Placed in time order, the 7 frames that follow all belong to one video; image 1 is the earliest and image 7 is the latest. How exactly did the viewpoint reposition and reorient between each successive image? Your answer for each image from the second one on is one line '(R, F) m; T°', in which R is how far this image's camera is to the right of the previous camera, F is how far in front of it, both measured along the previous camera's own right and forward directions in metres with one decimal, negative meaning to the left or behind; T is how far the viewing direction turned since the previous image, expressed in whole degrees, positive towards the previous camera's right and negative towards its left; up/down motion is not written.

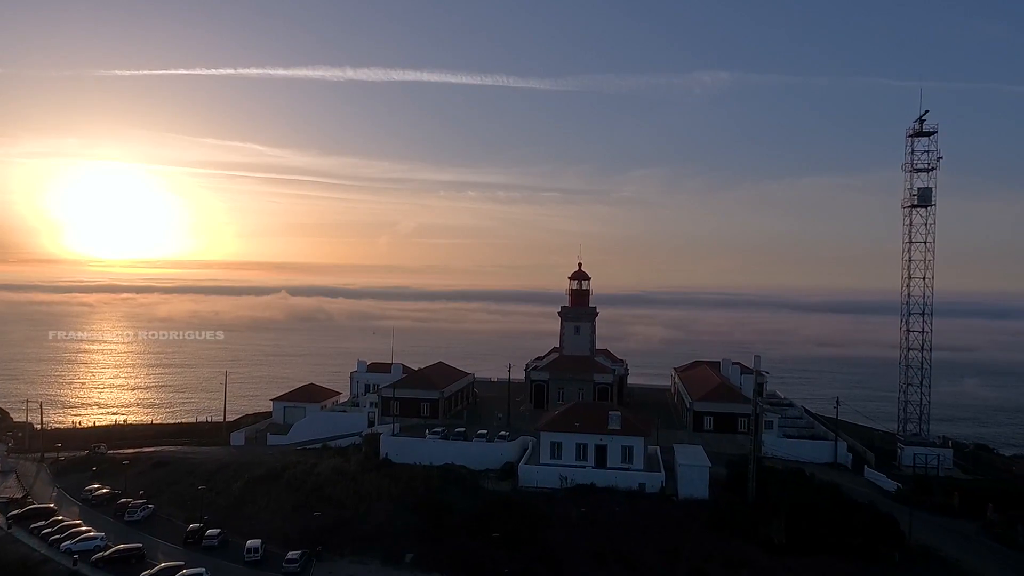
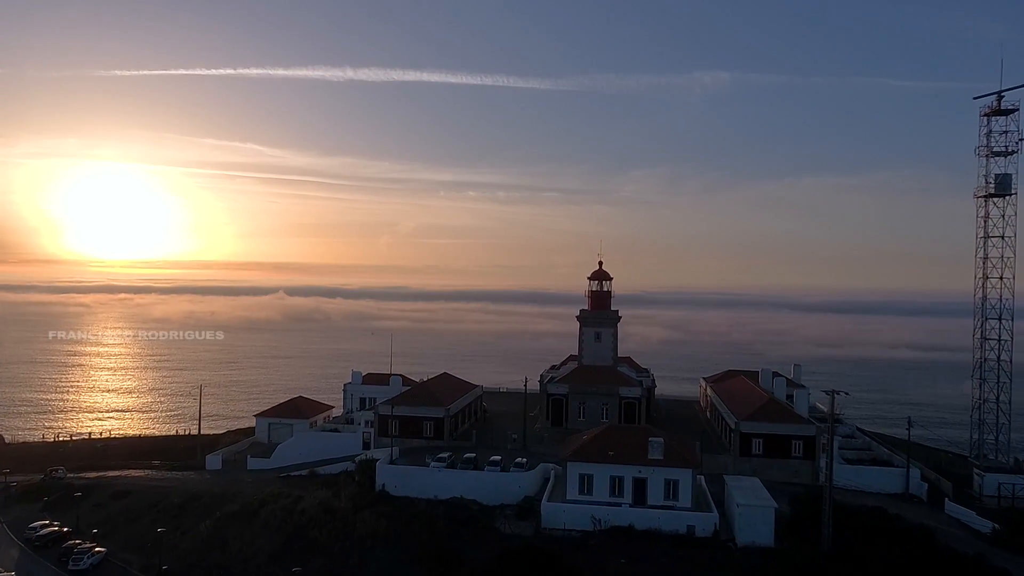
(-0.9, +5.9) m; 0°
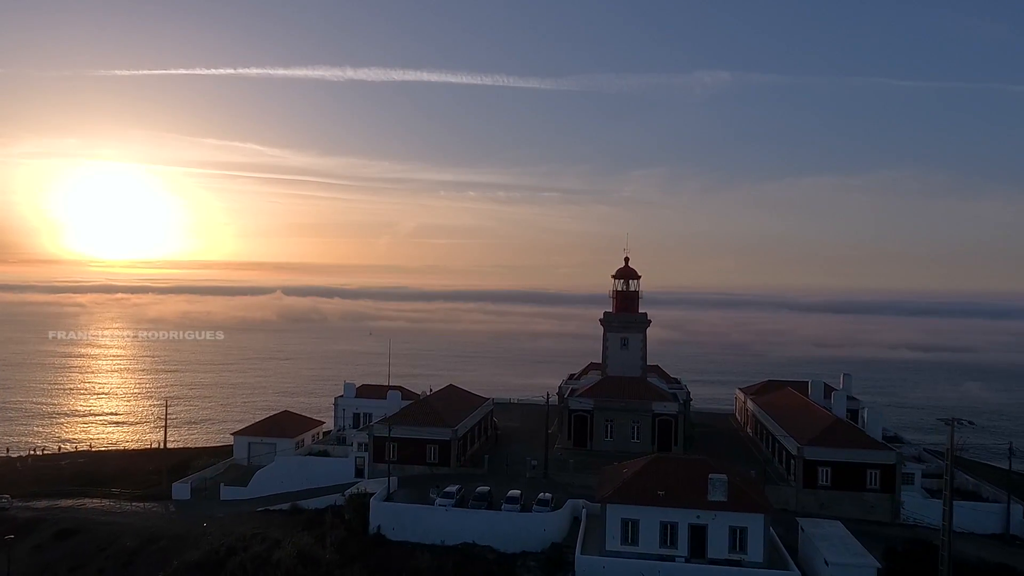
(-0.8, +5.9) m; 0°
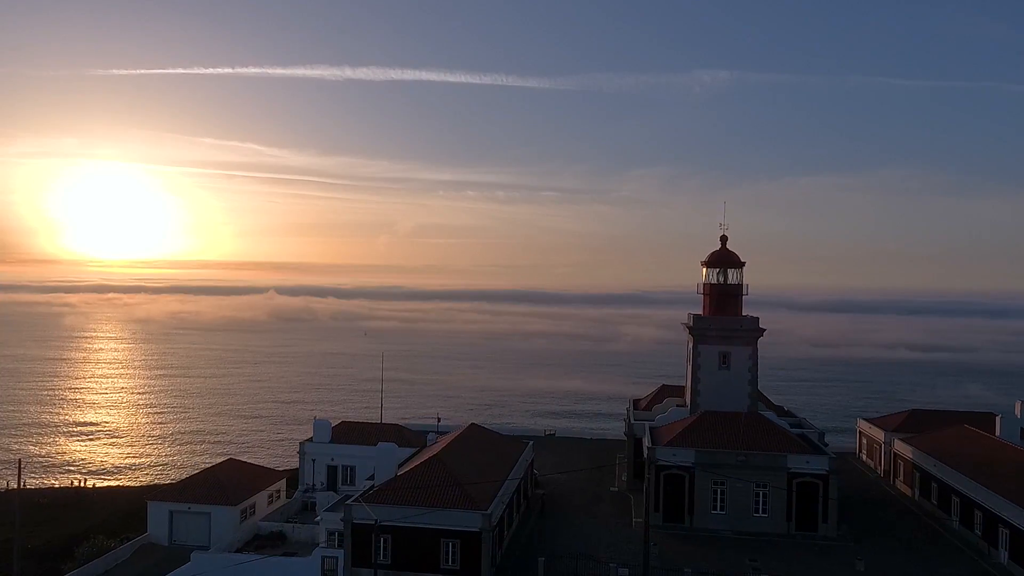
(-2.0, +13.4) m; 0°
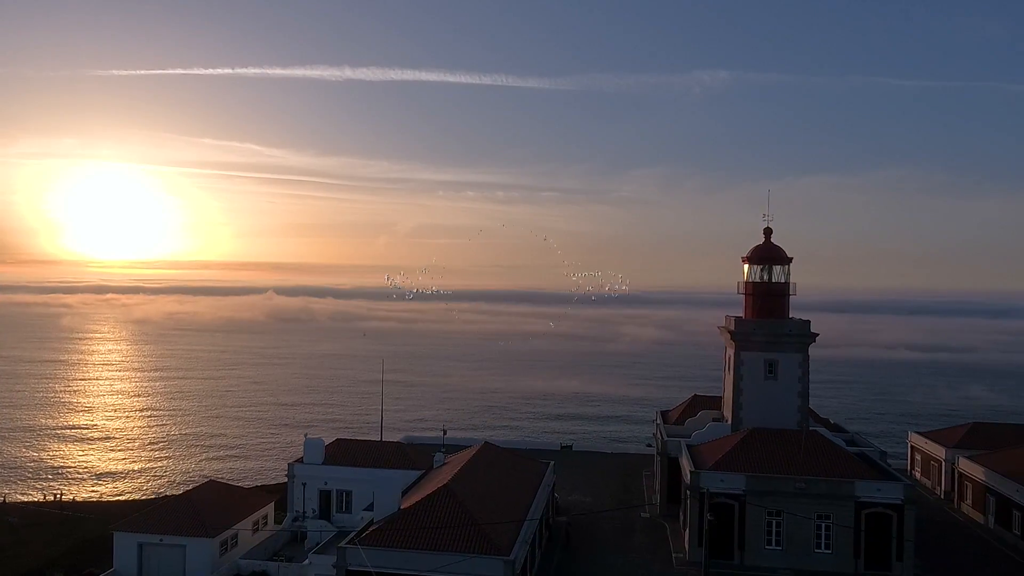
(-0.6, +3.5) m; 0°
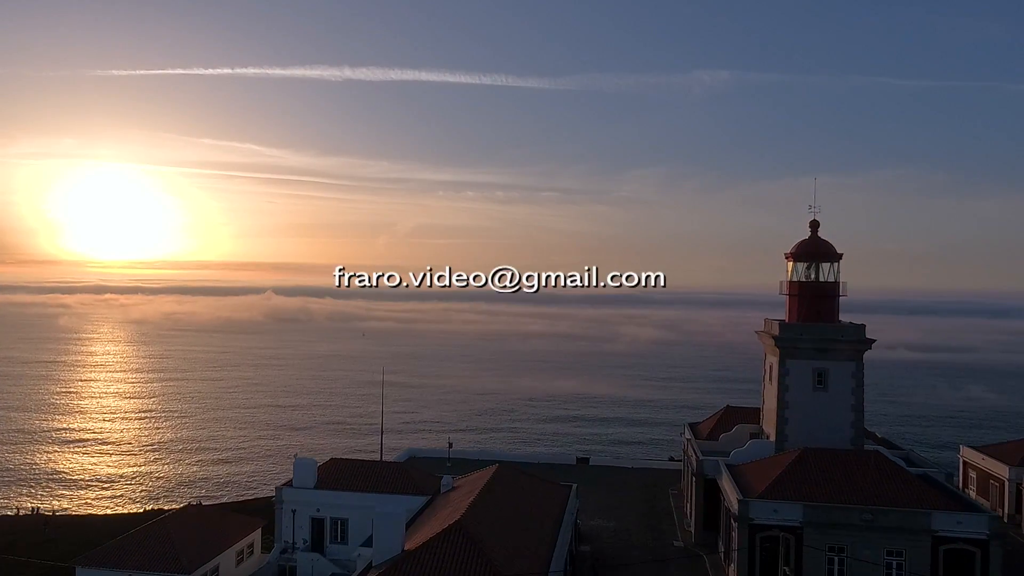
(-0.5, +2.9) m; 0°
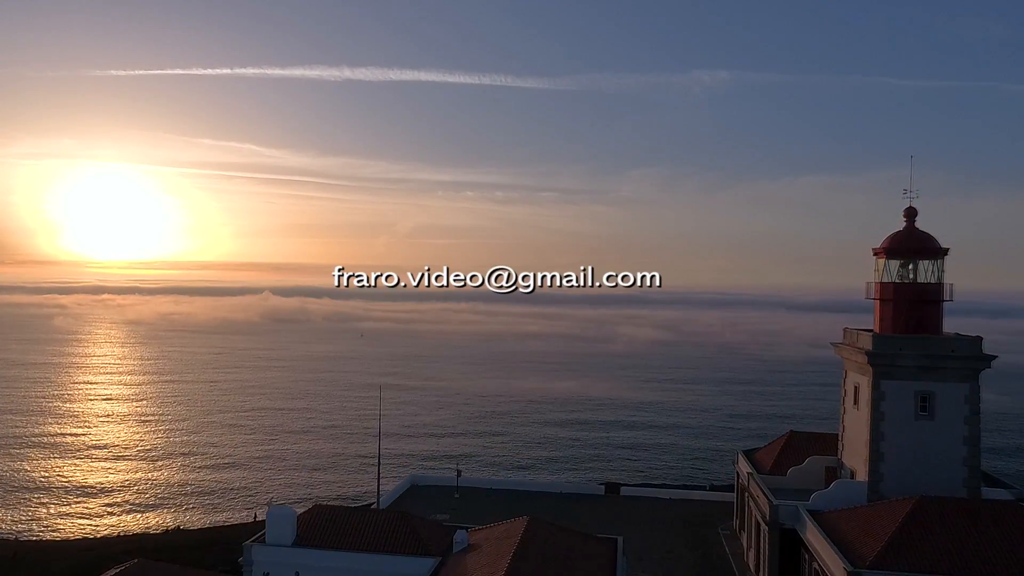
(-0.7, +4.5) m; 0°
